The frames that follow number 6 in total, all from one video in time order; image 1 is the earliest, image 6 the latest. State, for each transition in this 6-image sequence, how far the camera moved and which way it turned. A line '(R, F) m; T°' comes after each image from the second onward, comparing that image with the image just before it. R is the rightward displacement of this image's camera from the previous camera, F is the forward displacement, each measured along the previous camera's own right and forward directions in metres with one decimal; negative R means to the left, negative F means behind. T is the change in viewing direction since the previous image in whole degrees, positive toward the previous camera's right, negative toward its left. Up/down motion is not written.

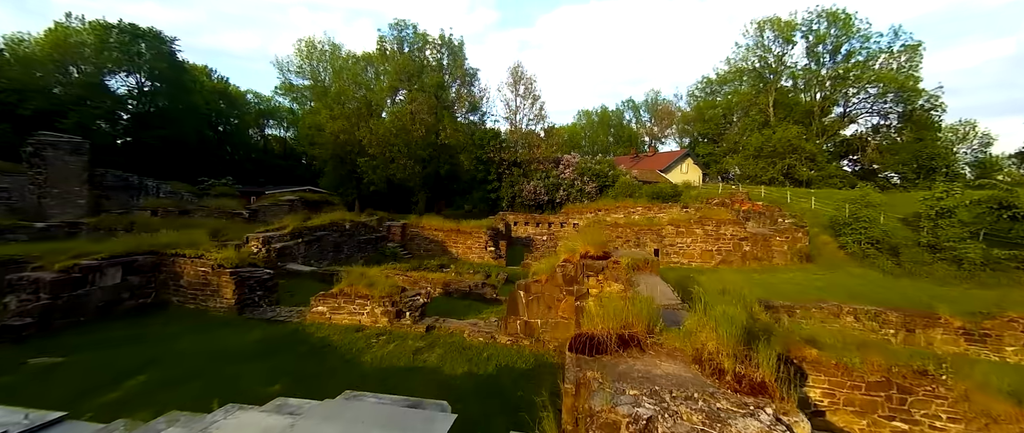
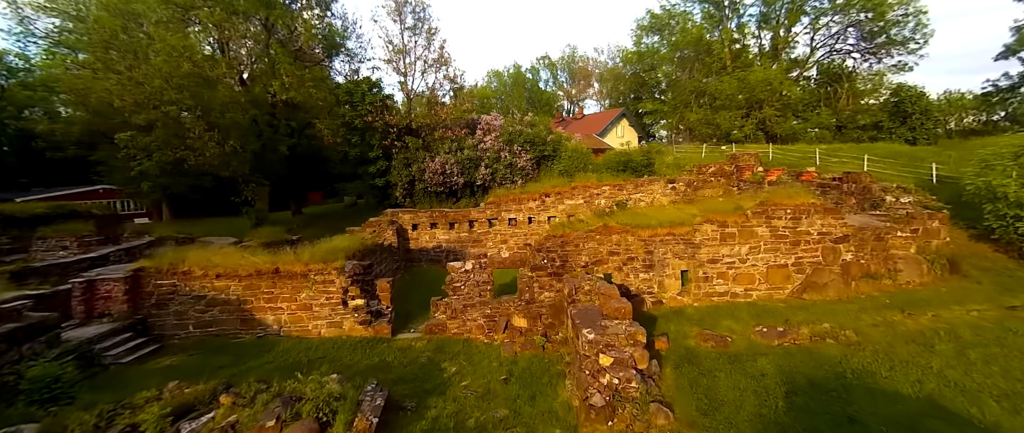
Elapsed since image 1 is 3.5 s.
(+0.6, +8.5) m; +12°
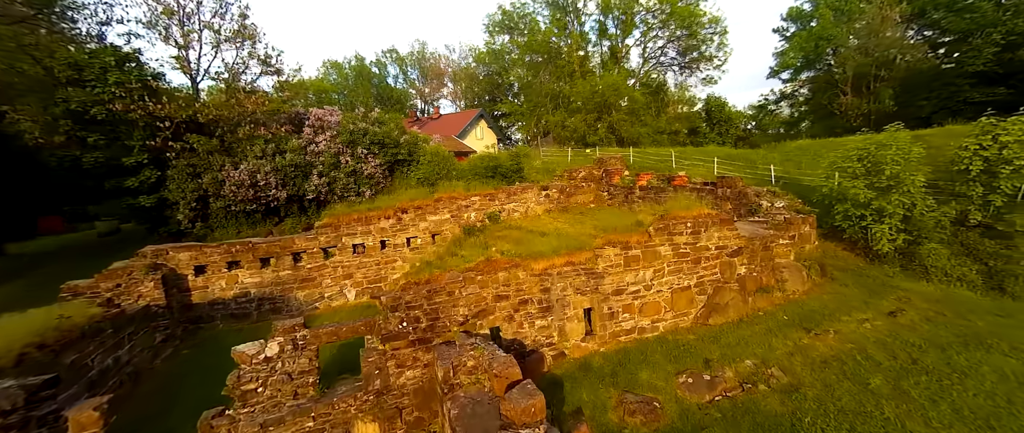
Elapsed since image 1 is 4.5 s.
(+0.3, +2.6) m; +20°
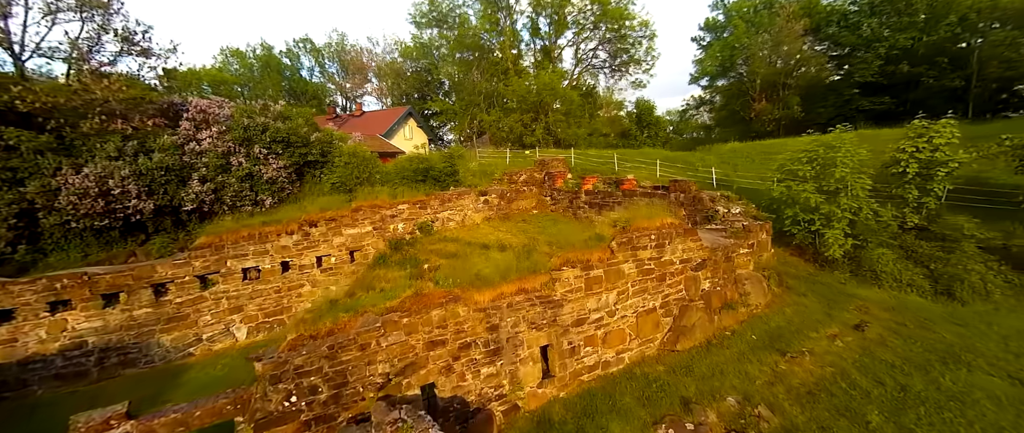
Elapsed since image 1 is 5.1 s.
(0.0, +1.3) m; +10°
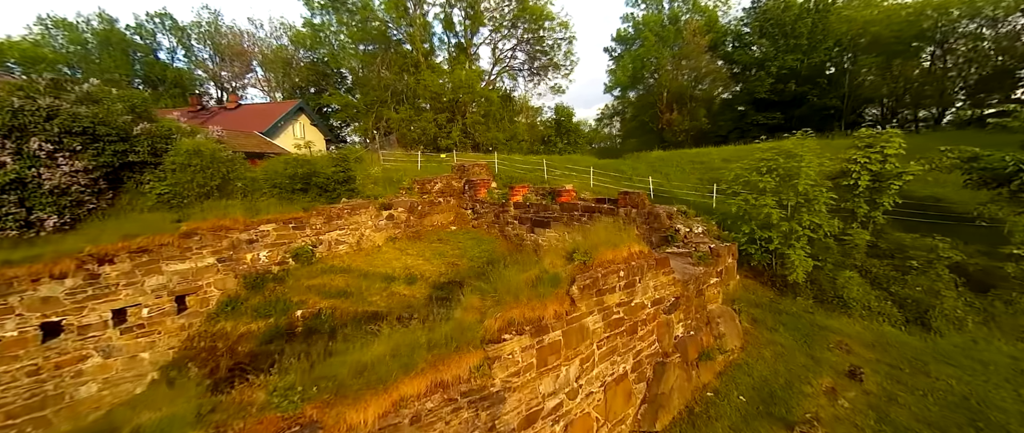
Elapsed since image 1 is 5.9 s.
(+0.1, +2.0) m; +12°
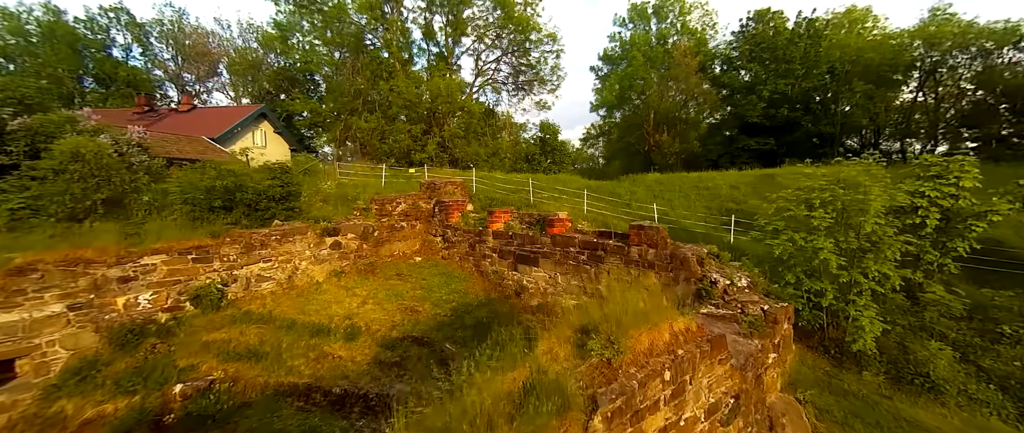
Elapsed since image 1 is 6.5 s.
(0.0, +1.7) m; +3°
